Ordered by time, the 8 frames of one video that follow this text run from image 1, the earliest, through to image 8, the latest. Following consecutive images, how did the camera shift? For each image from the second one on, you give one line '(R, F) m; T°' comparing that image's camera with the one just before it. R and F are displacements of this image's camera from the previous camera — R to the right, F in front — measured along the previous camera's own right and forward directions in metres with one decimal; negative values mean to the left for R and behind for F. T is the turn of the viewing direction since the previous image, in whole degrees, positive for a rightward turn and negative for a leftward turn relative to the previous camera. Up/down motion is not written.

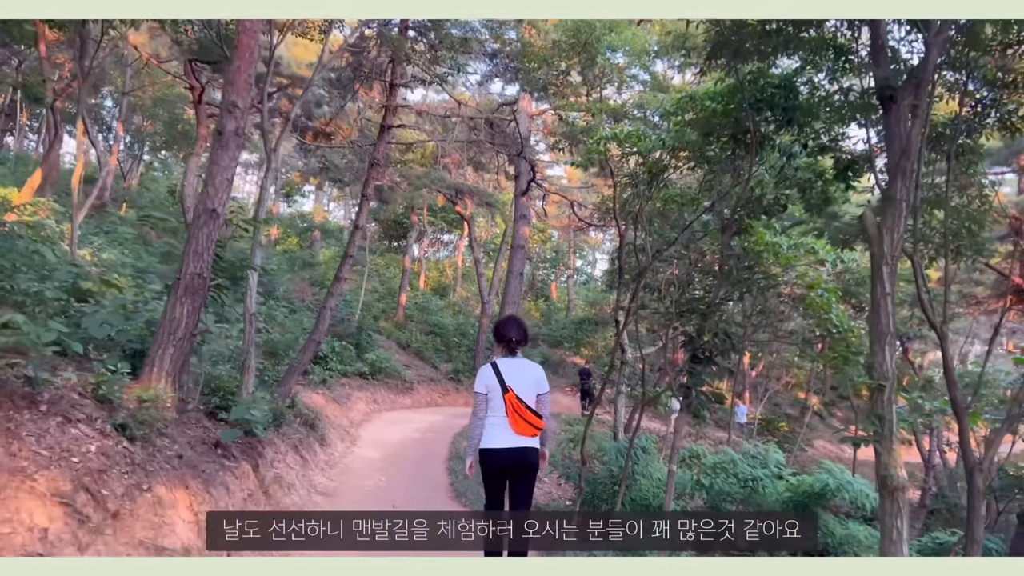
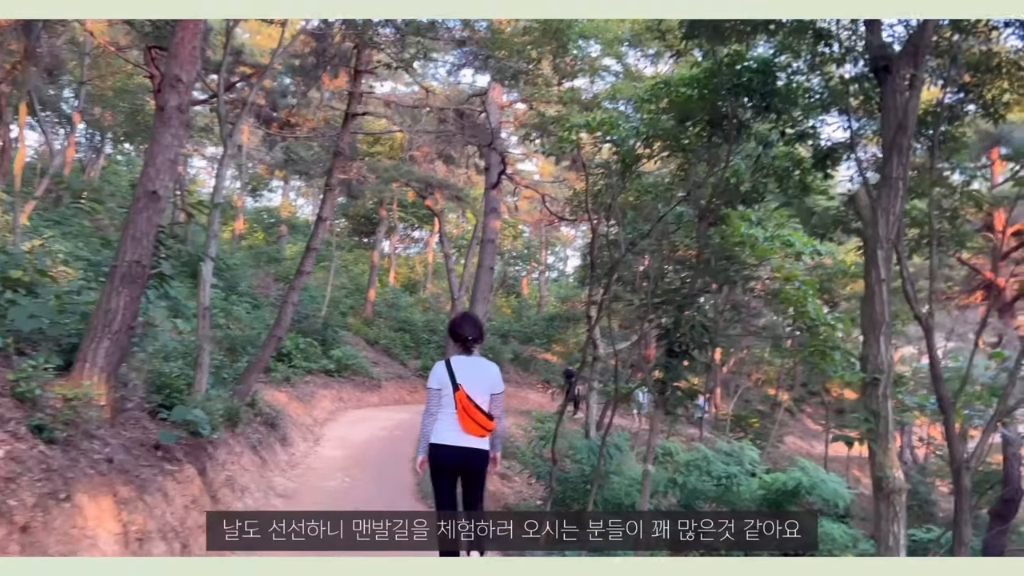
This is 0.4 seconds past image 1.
(0.0, +0.3) m; +2°
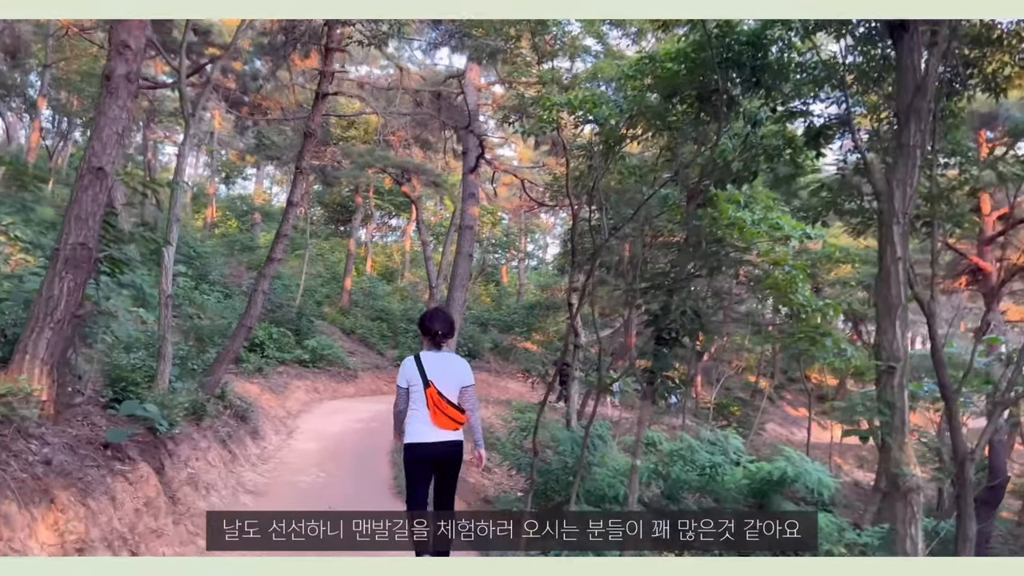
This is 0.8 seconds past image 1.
(0.0, +0.3) m; +2°
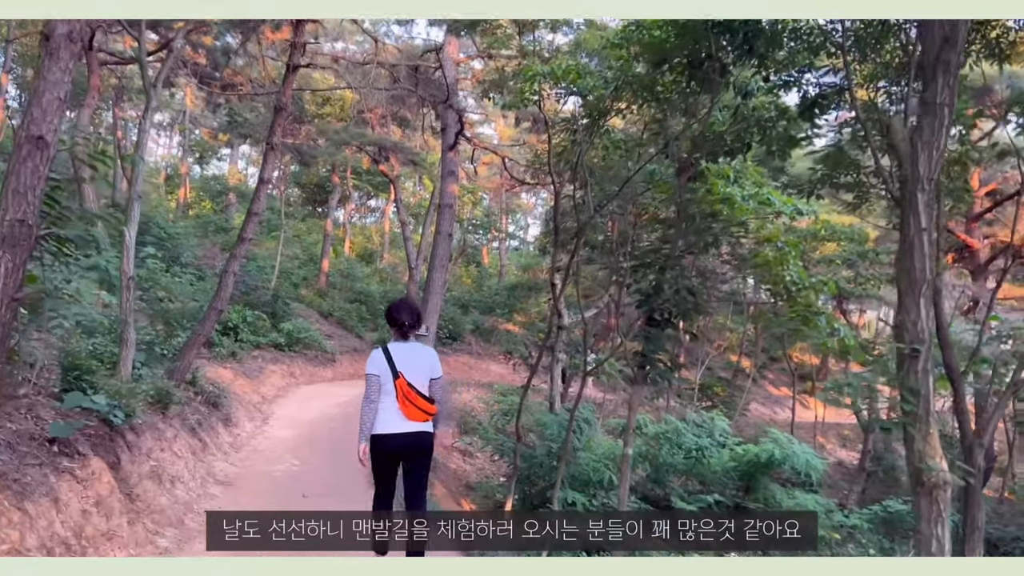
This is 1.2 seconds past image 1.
(0.0, +0.3) m; +2°
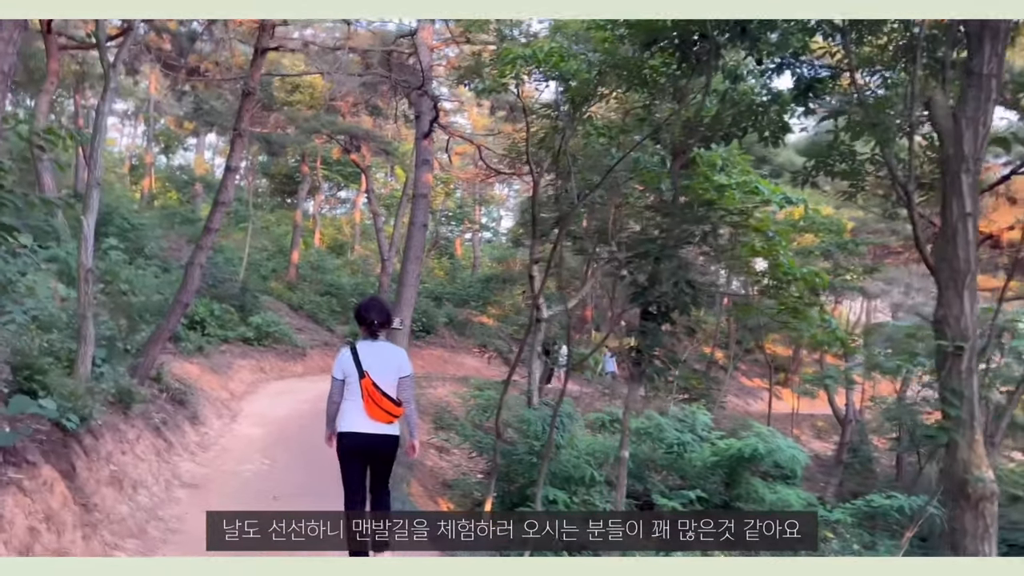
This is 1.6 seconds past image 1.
(-0.1, +0.2) m; +2°
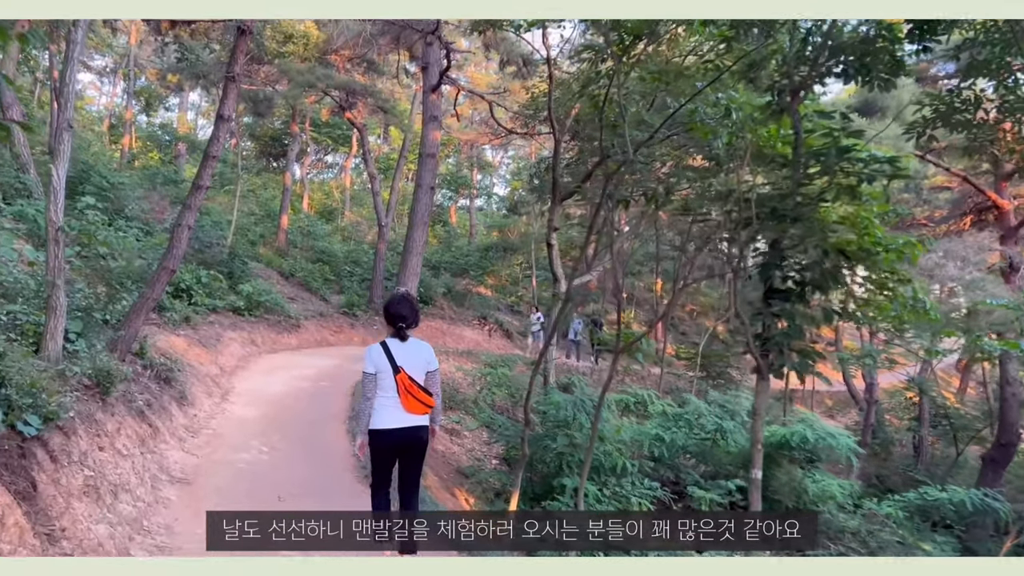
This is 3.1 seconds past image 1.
(-0.4, +0.8) m; +1°
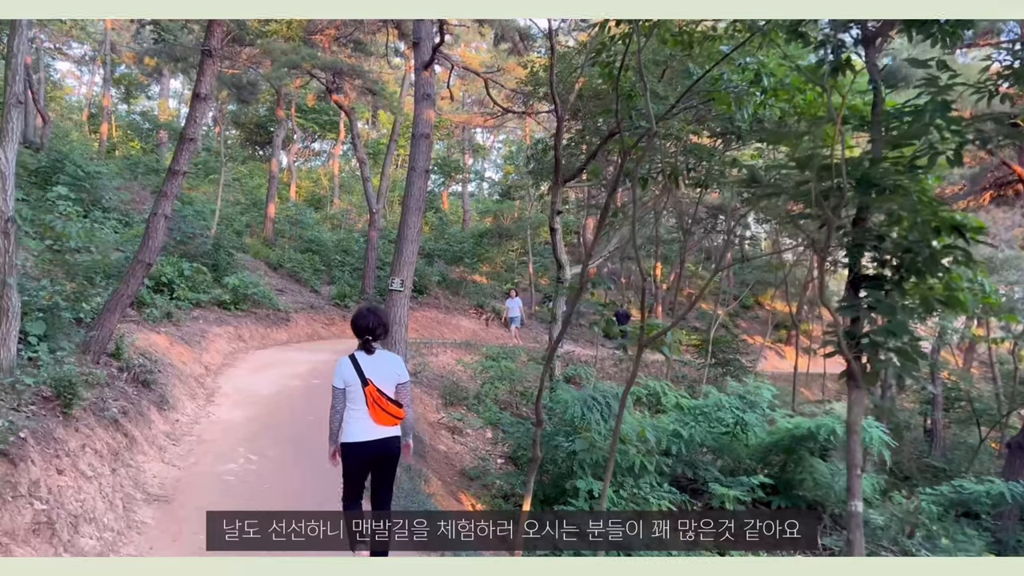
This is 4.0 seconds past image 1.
(-0.1, +0.5) m; +1°
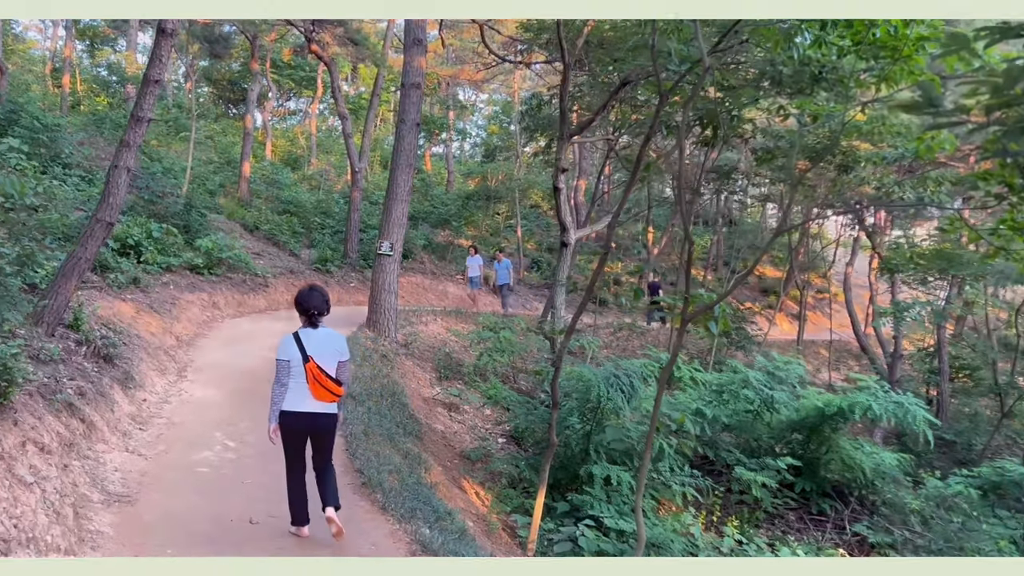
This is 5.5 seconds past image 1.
(-0.2, +0.7) m; +2°
